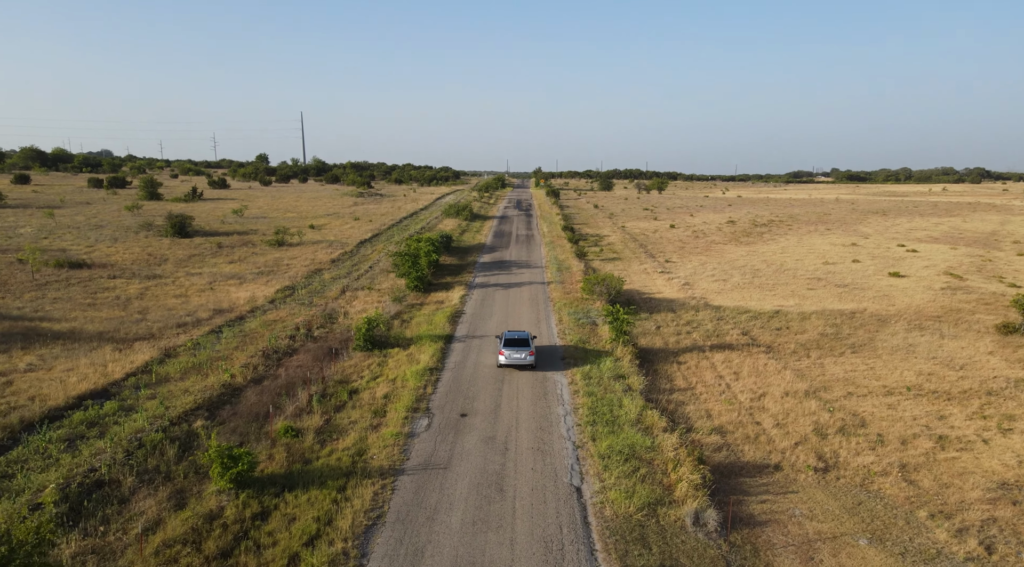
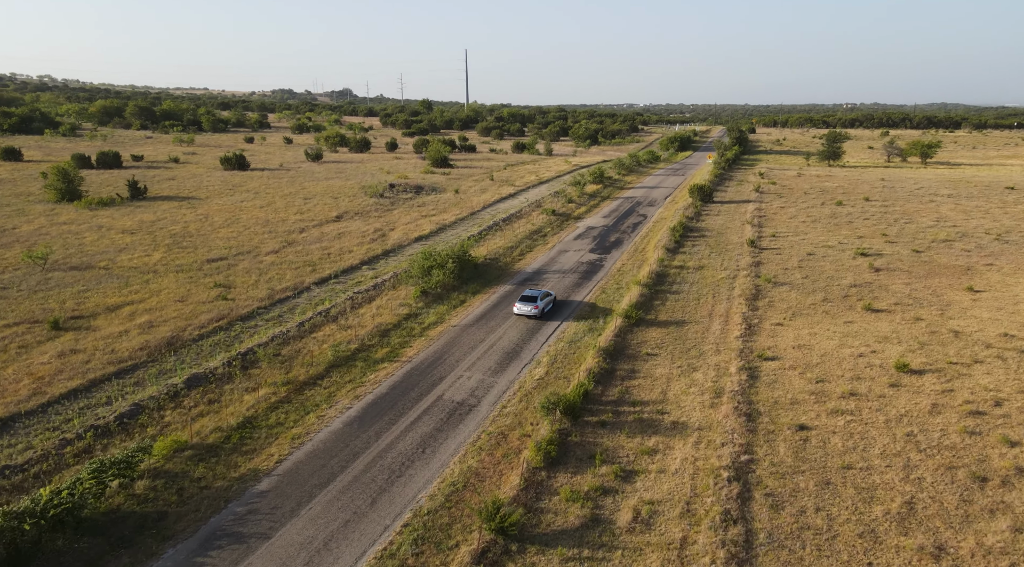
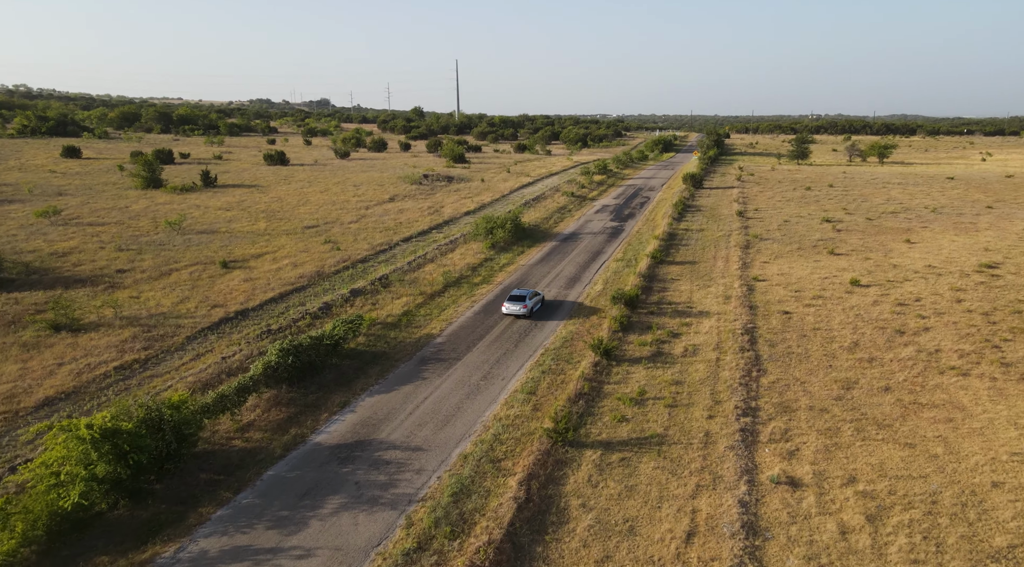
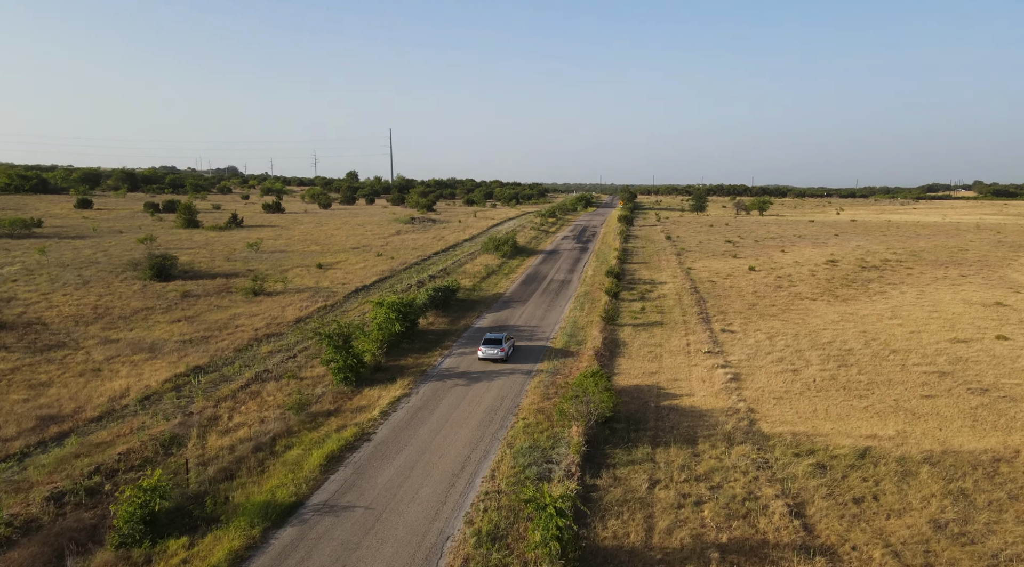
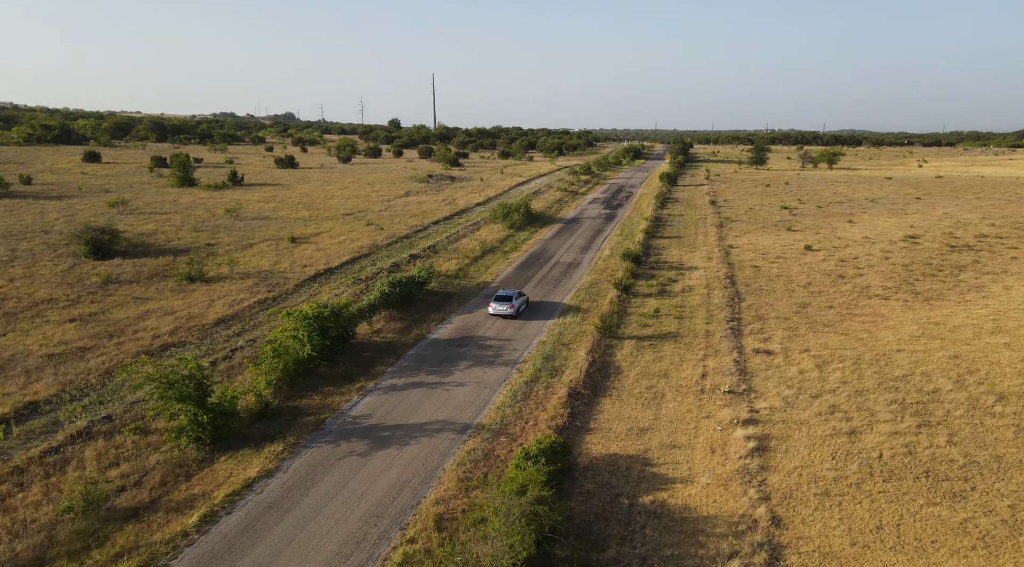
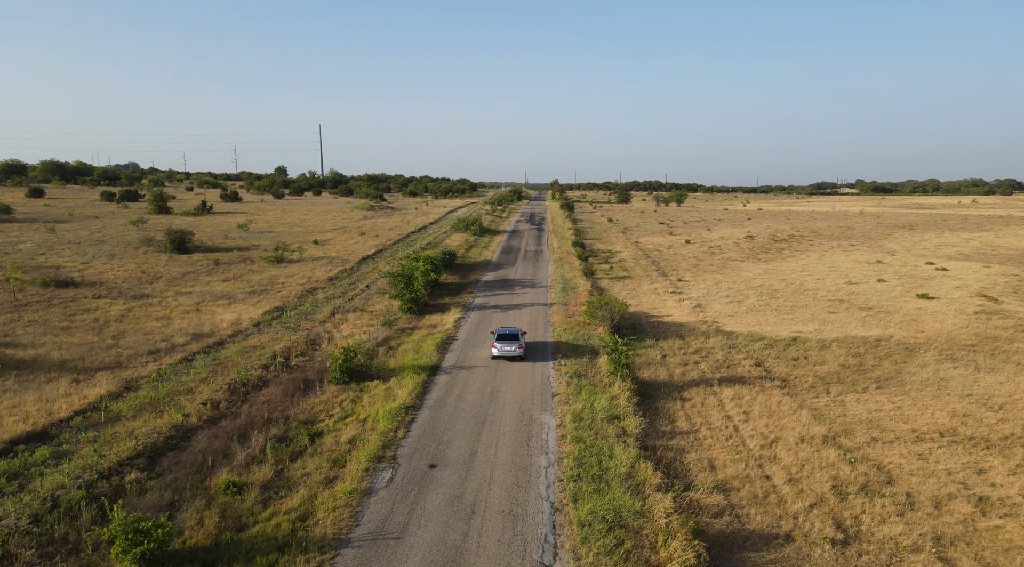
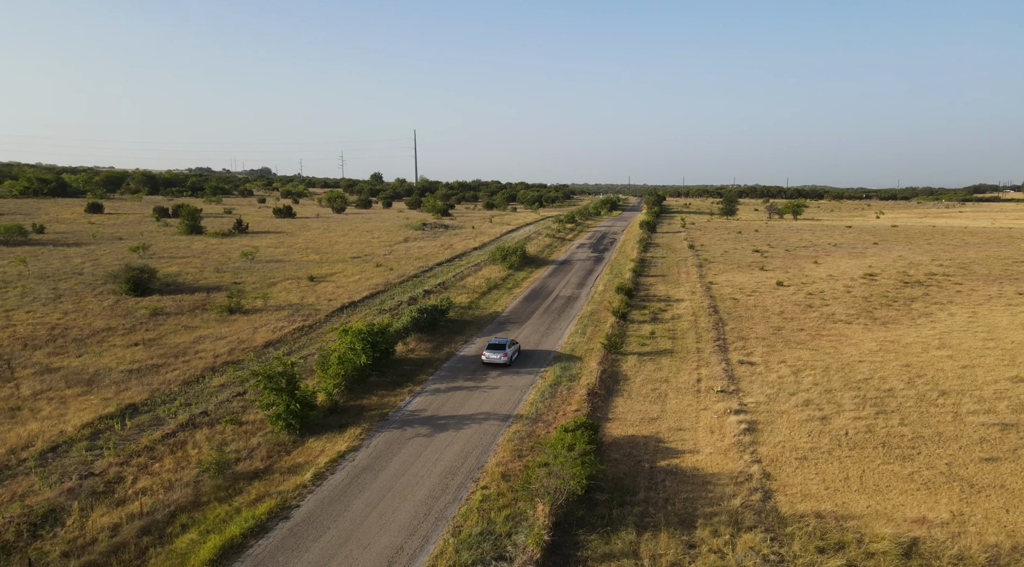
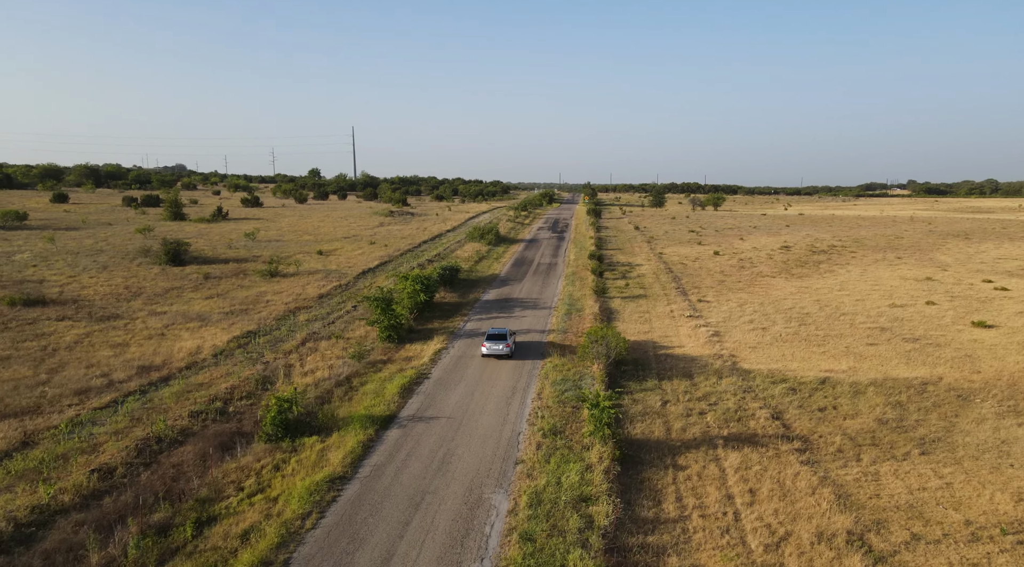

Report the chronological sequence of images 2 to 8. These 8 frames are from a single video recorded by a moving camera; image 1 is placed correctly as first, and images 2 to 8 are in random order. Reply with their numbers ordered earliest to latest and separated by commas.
6, 8, 4, 7, 5, 3, 2
